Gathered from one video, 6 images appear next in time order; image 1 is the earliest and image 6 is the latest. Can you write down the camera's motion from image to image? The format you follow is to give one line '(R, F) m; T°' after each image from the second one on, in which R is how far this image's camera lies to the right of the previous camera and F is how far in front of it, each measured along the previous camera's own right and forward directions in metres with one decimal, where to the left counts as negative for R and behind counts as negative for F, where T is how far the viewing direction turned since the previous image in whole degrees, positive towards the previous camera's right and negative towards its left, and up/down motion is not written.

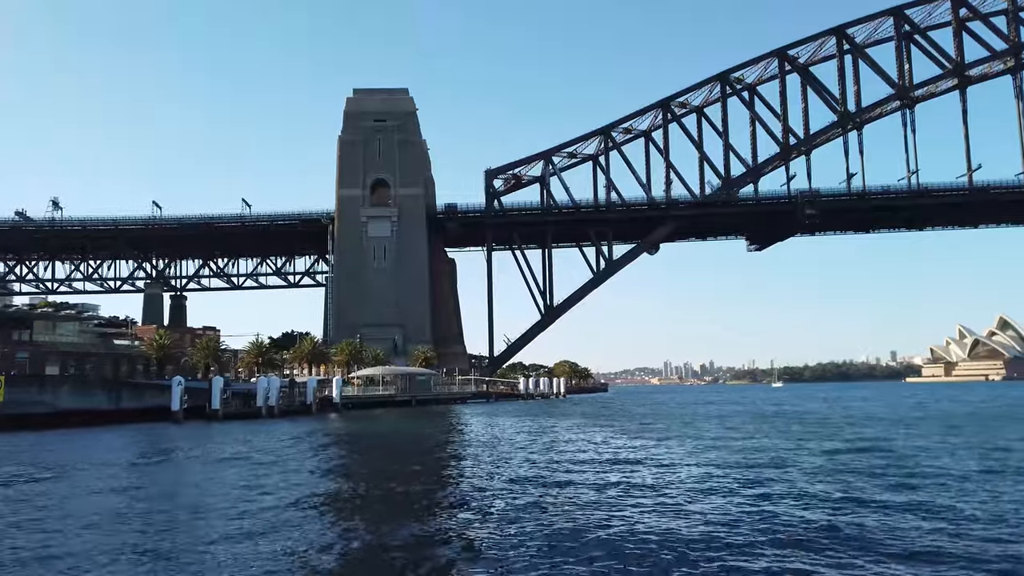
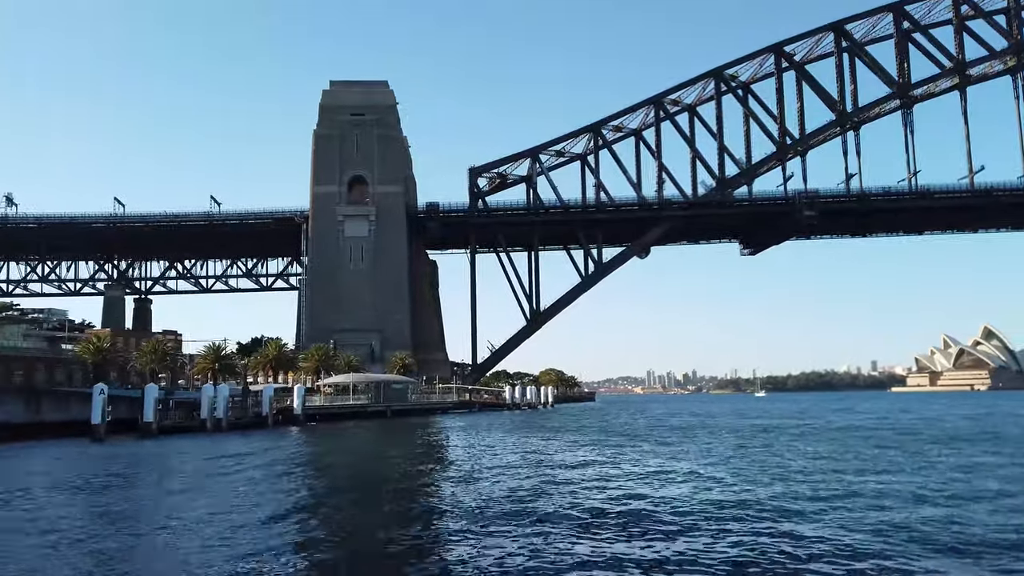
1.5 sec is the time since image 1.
(-0.1, +3.8) m; +1°
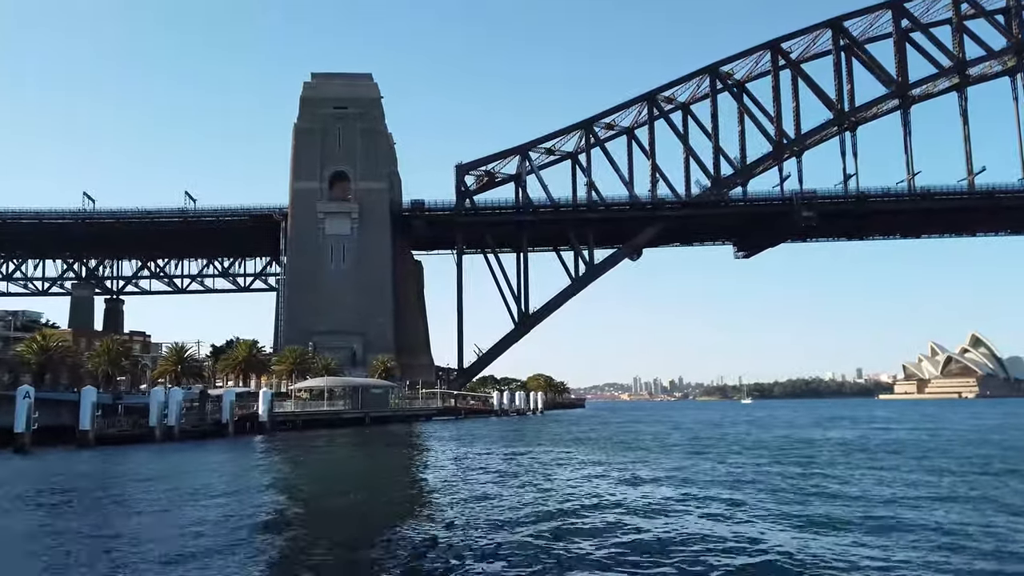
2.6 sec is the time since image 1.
(-0.1, +2.7) m; +1°
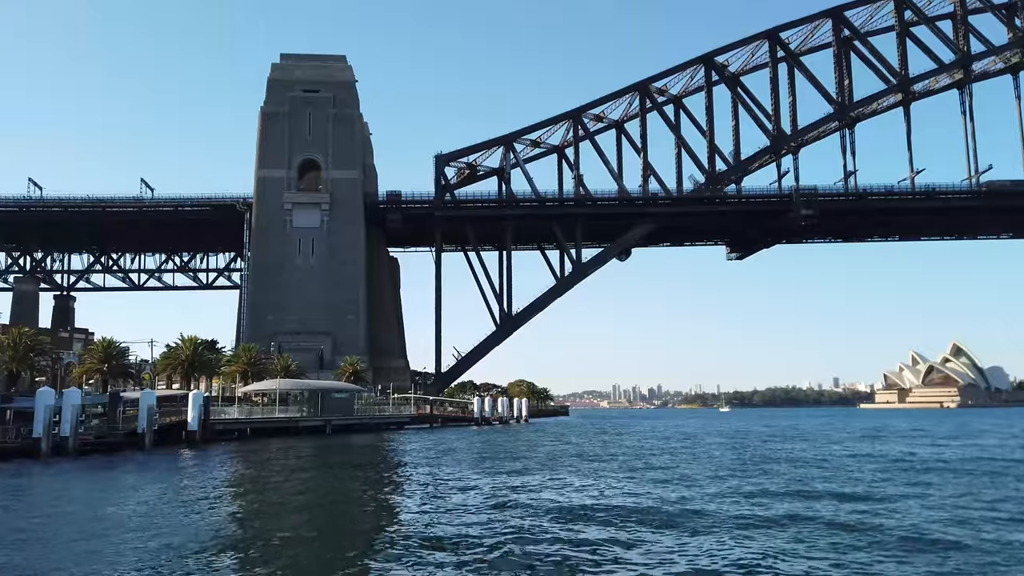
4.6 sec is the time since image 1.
(-0.2, +4.5) m; +1°
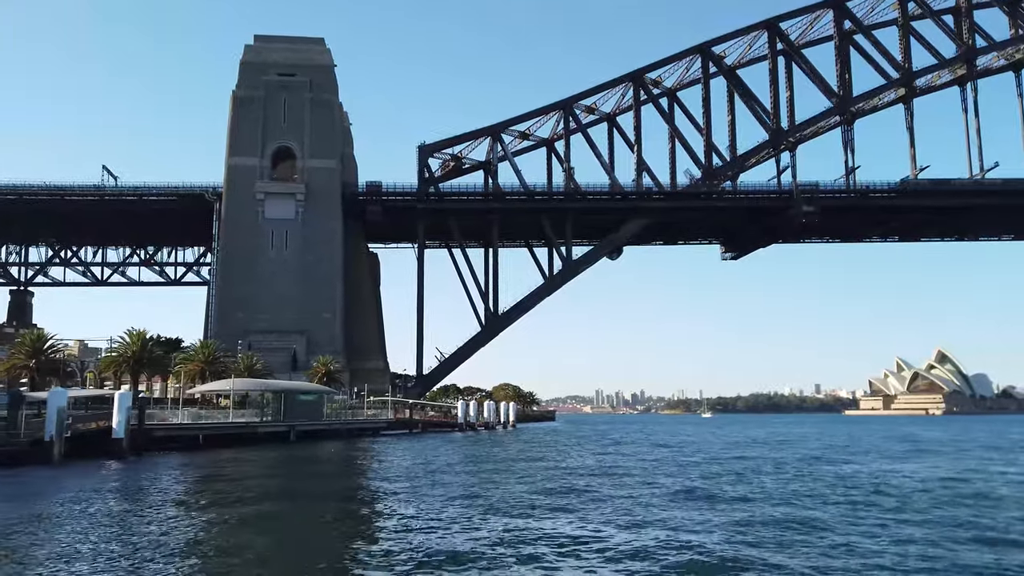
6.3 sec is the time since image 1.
(-0.2, +3.5) m; +1°
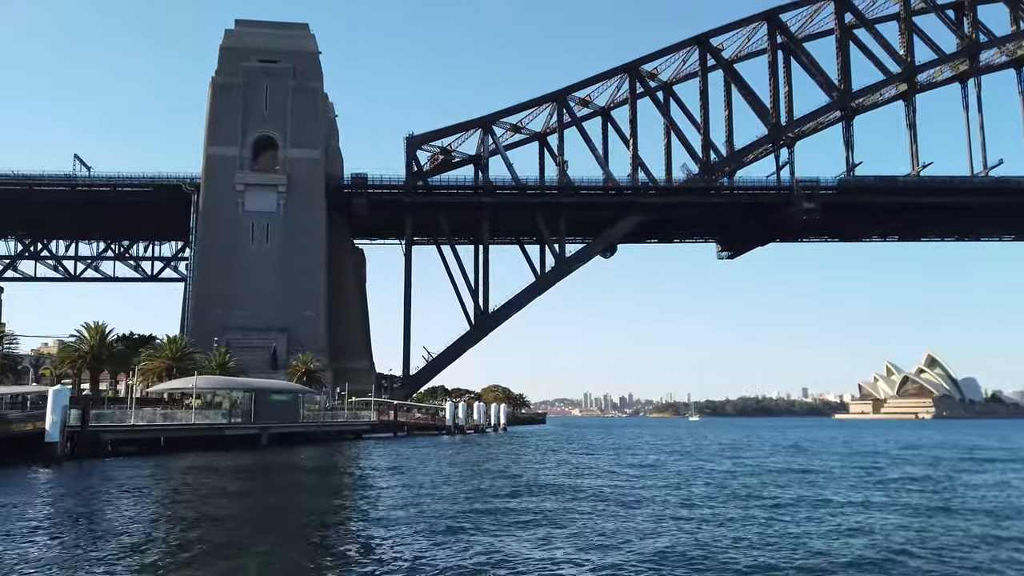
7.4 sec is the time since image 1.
(-0.2, +2.3) m; +1°
